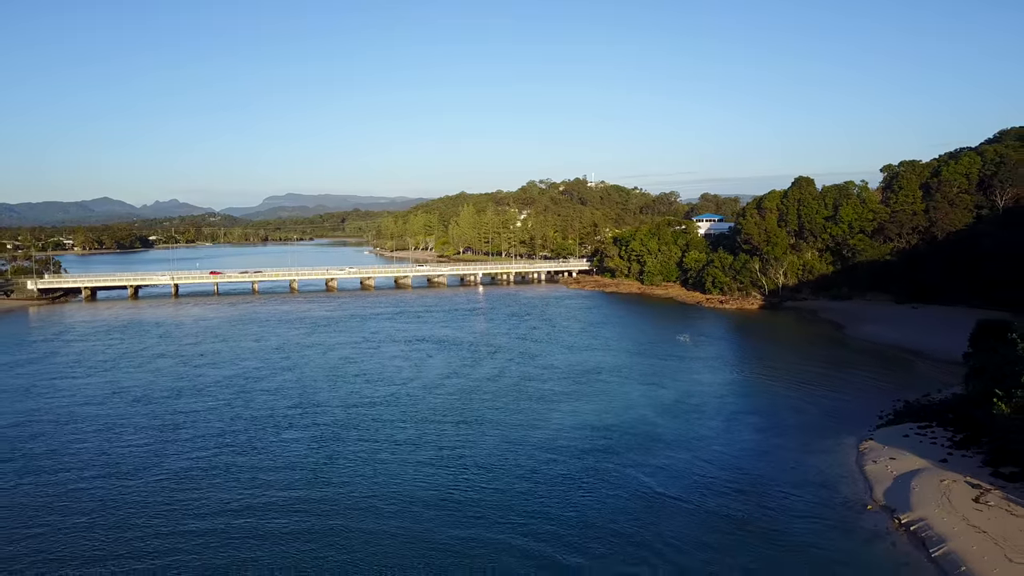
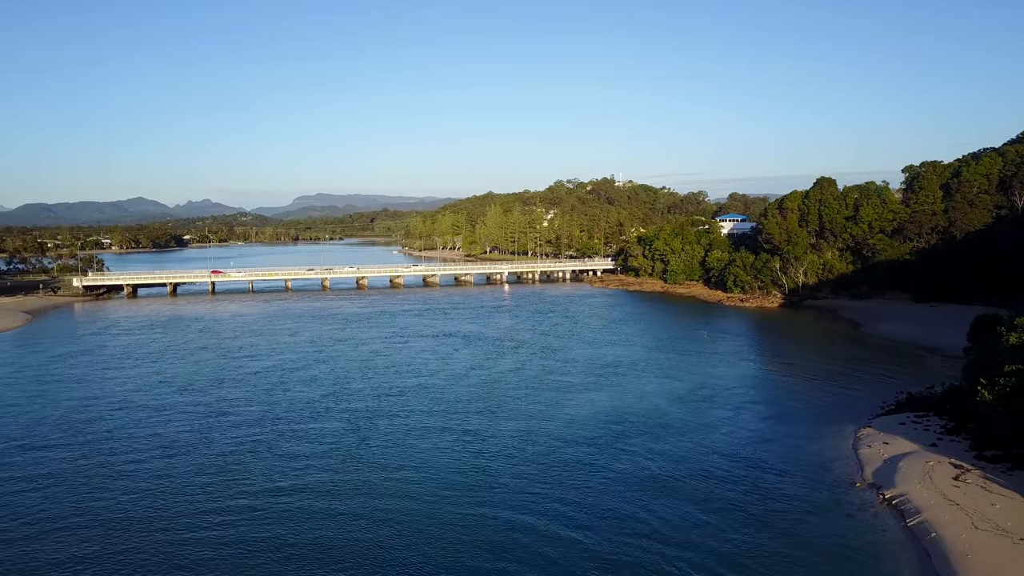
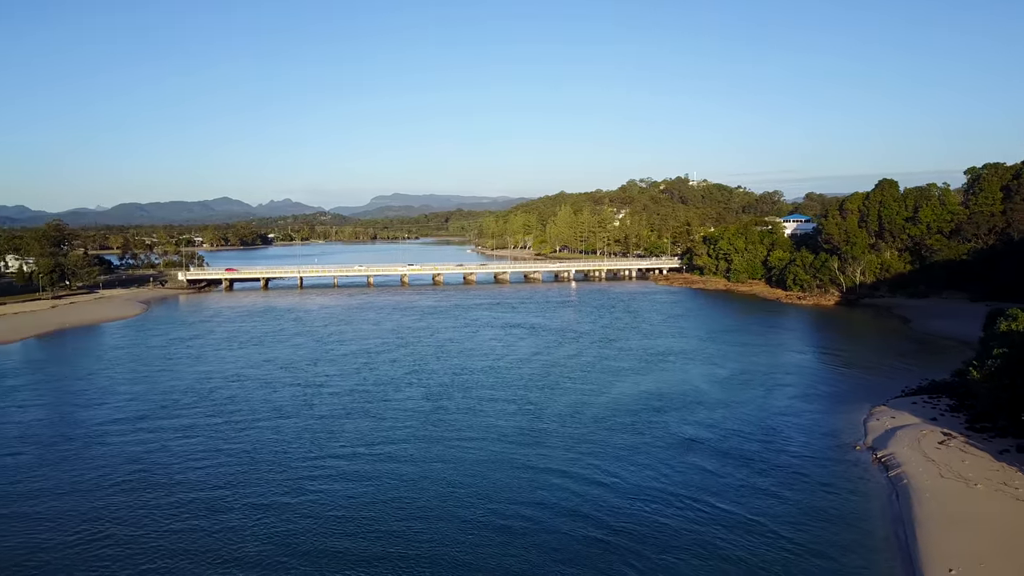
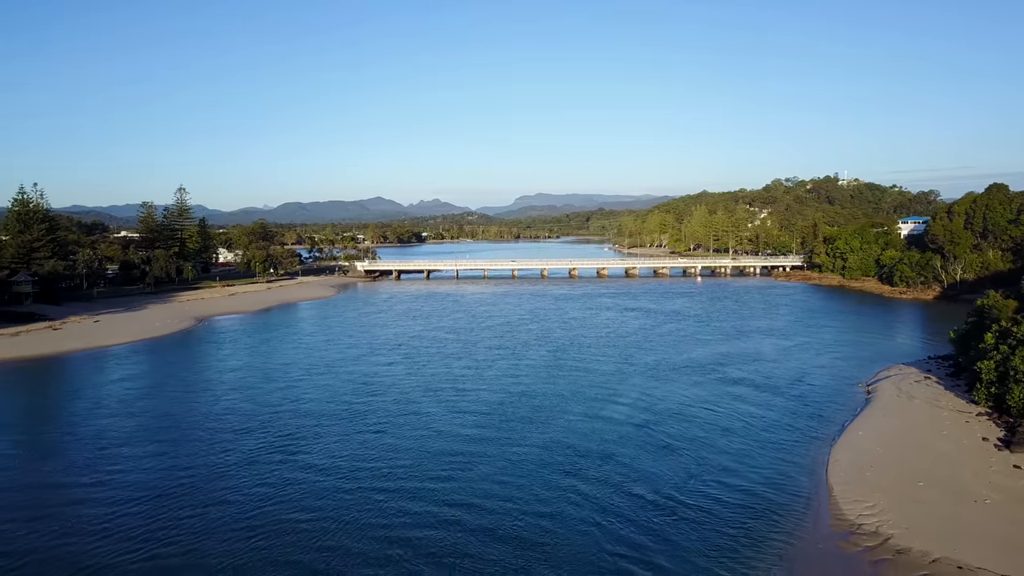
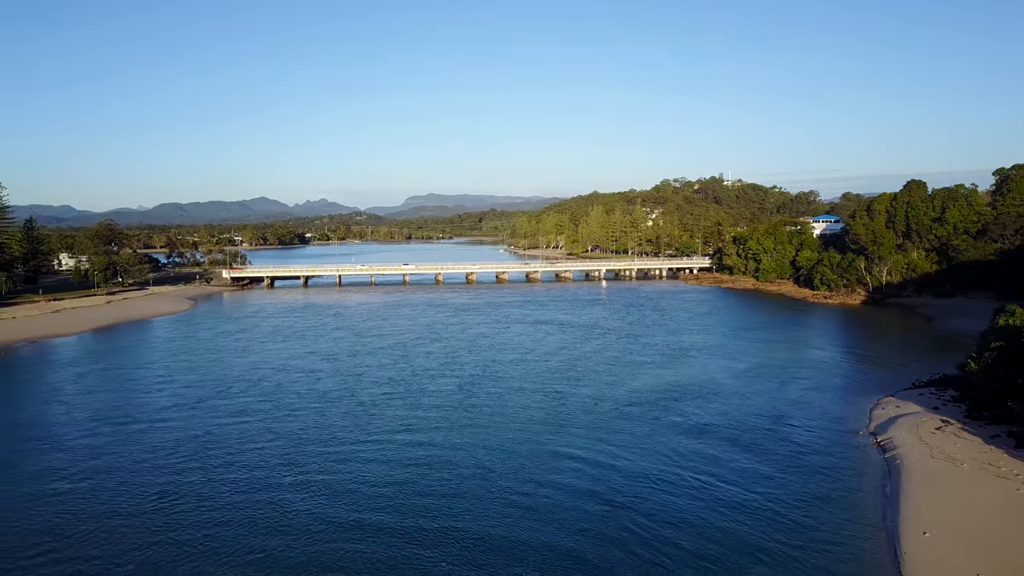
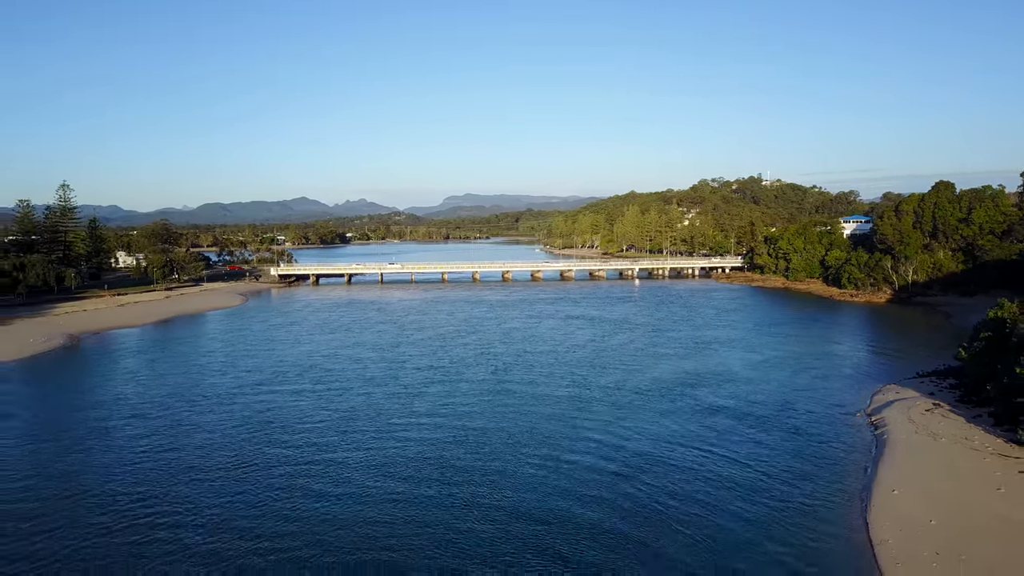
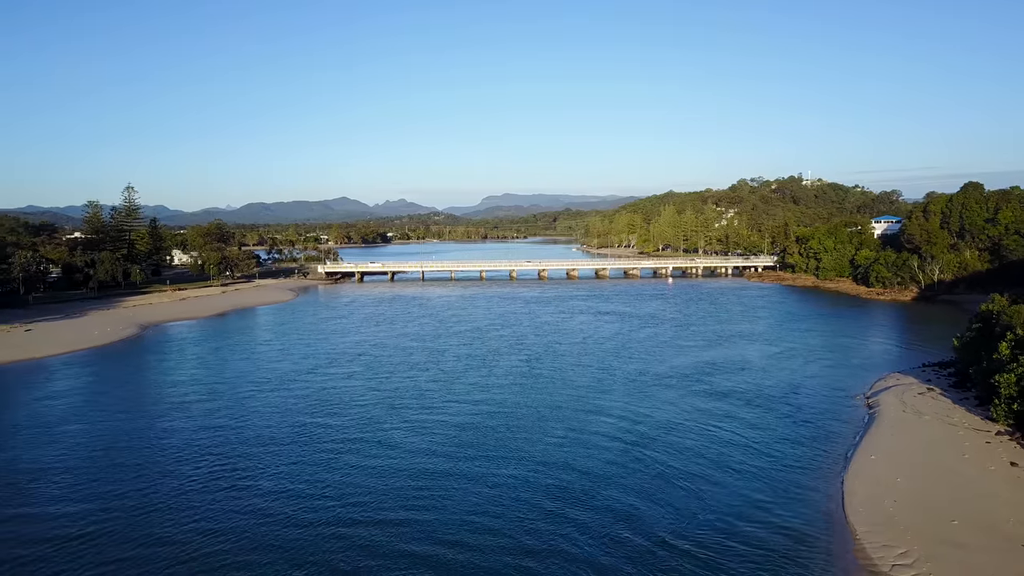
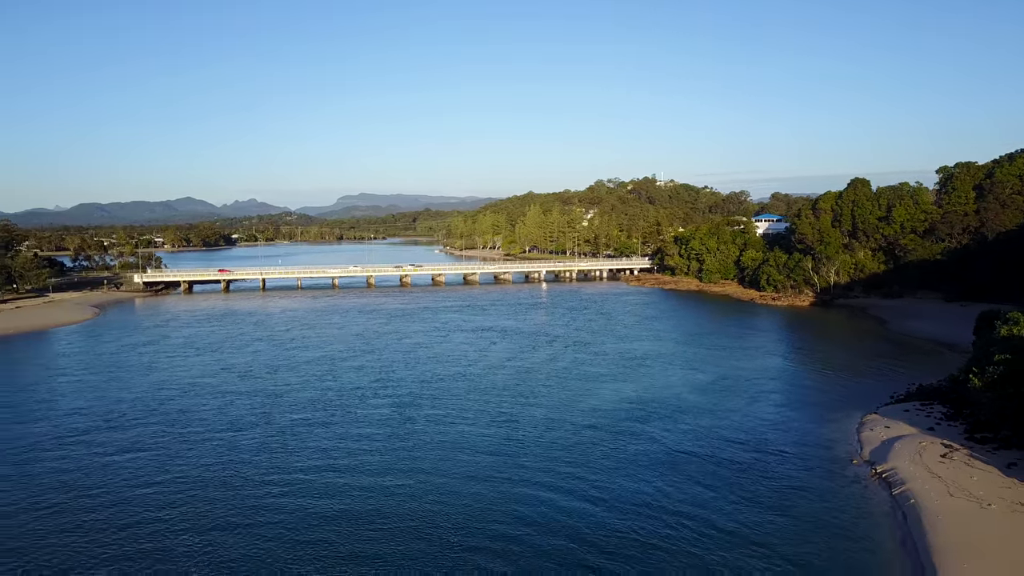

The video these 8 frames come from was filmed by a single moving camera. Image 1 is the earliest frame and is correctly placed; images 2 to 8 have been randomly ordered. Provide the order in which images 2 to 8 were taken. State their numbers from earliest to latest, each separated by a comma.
2, 8, 3, 5, 6, 7, 4
